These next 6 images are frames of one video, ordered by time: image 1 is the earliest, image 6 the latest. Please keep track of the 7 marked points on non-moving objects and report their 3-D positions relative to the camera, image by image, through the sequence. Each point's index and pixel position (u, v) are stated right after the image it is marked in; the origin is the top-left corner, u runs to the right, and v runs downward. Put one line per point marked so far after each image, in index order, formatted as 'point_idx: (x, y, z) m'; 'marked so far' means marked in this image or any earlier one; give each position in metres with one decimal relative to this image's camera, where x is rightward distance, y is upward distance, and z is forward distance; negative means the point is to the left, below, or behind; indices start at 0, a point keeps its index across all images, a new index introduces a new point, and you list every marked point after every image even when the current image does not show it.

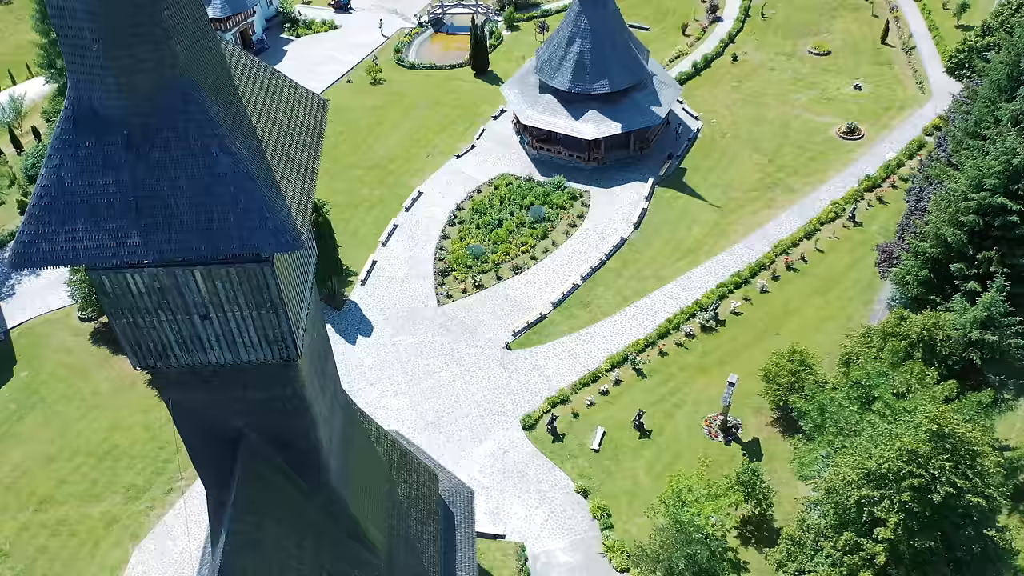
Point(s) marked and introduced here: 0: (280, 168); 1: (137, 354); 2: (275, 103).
0: (-3.9, +2.0, +14.7) m
1: (-7.1, -1.3, +16.6) m
2: (-4.3, +3.3, +15.8) m
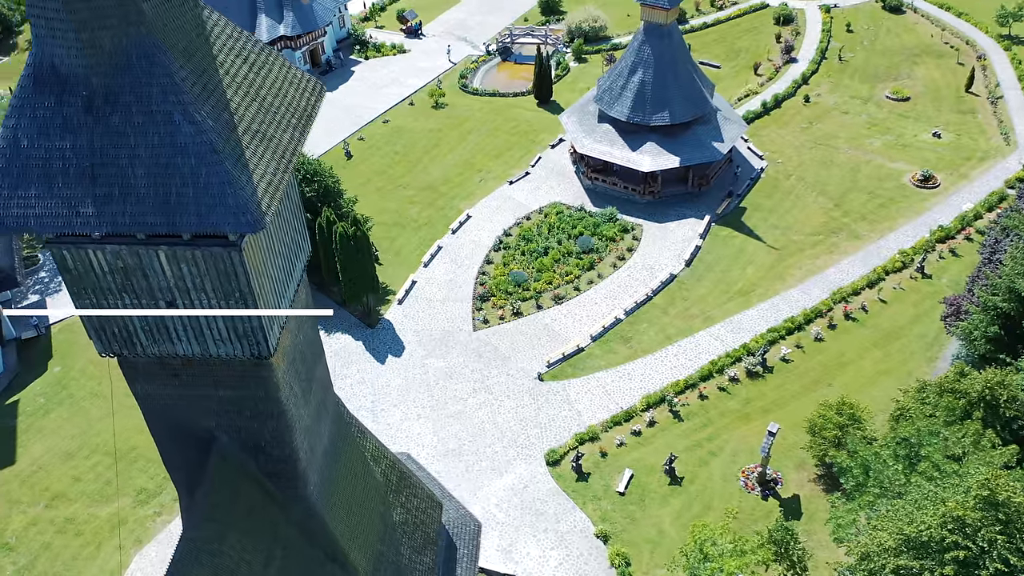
0: (-4.1, +2.2, +13.6) m
1: (-7.3, -0.9, +15.6) m
2: (-4.3, +3.5, +14.7) m
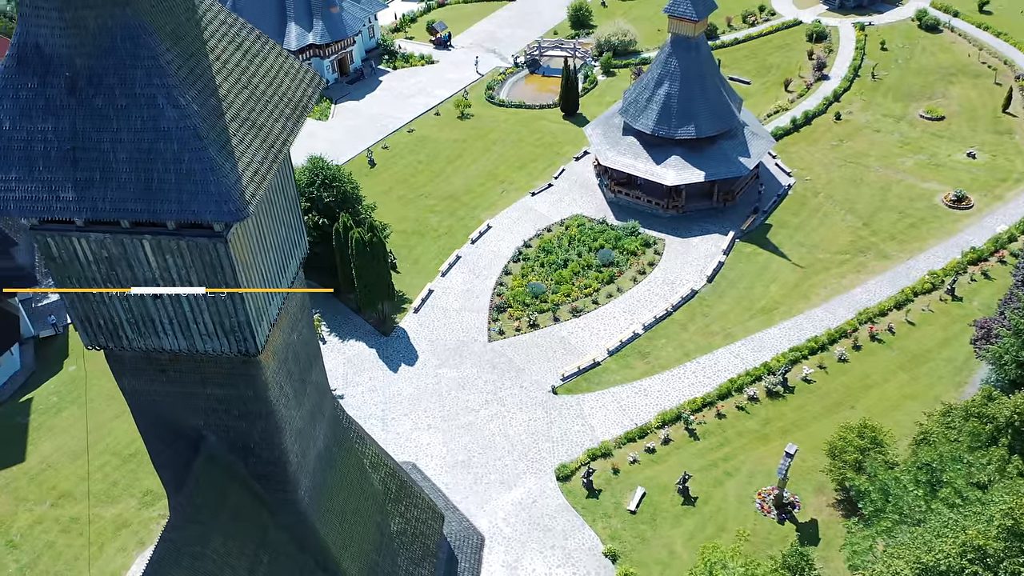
0: (-4.1, +2.4, +13.2) m
1: (-7.4, -0.8, +15.2) m
2: (-4.3, +3.6, +14.3) m
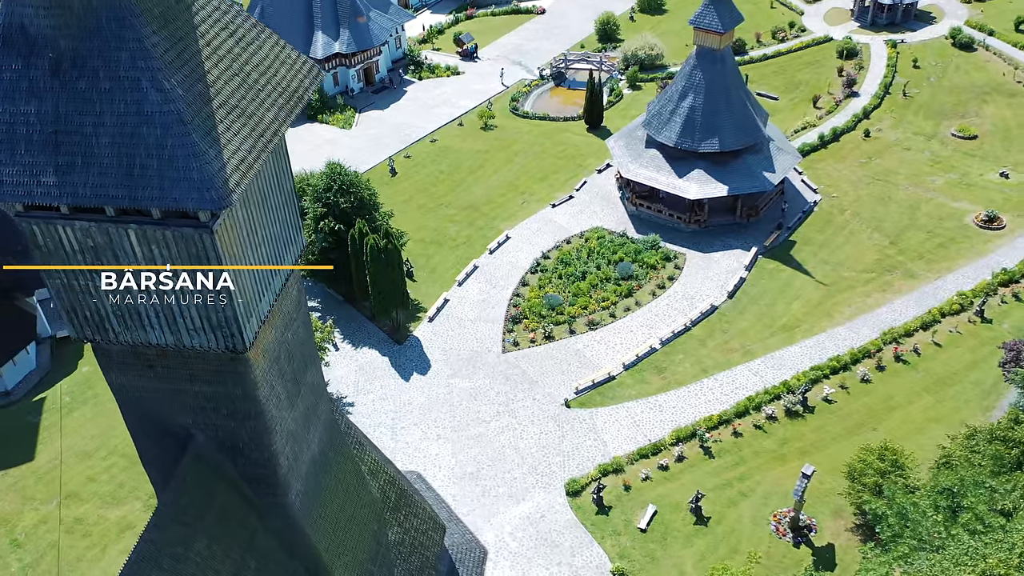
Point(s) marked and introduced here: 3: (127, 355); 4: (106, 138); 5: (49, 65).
0: (-4.2, +2.5, +12.8) m
1: (-7.4, -0.6, +14.9) m
2: (-4.2, +3.7, +14.0) m
3: (-6.8, -1.2, +15.6) m
4: (-5.6, +2.1, +12.1) m
5: (-6.4, +3.1, +12.1) m
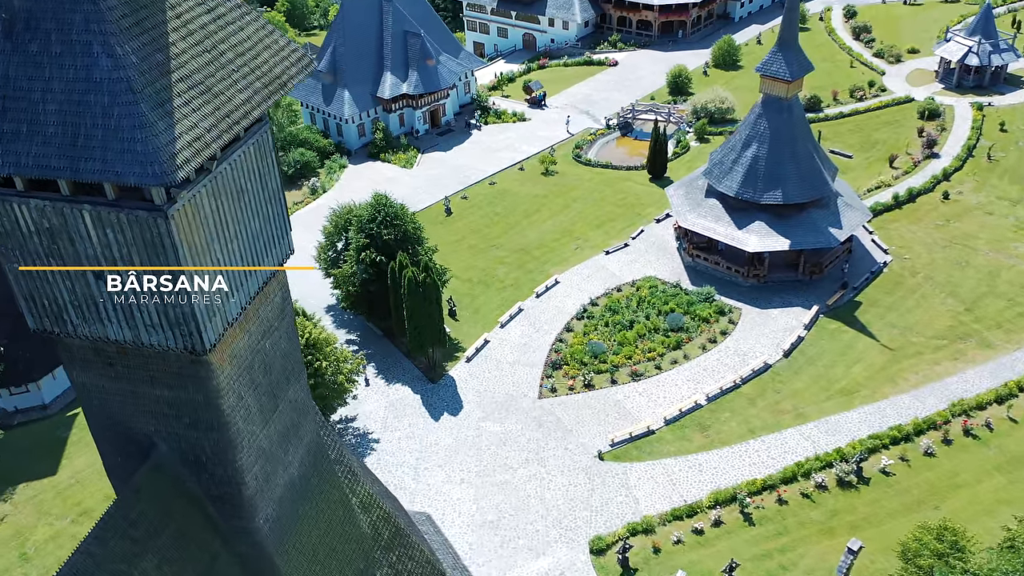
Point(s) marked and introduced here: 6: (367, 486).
0: (-4.4, +2.6, +11.9) m
1: (-7.7, -0.4, +14.1) m
2: (-4.3, +3.8, +13.2) m
3: (-7.1, -1.1, +14.6) m
4: (-5.9, +2.4, +11.3) m
5: (-6.6, +3.4, +11.4) m
6: (-3.4, -4.6, +20.4) m
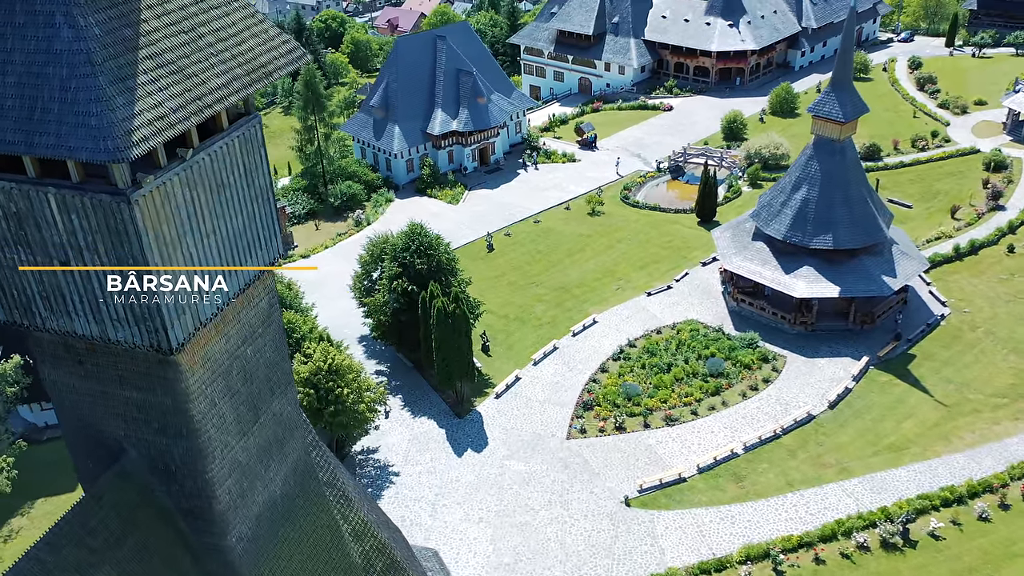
0: (-4.6, +2.8, +11.3) m
1: (-7.8, -0.2, +13.5) m
2: (-4.4, +3.9, +12.6) m
3: (-7.2, -1.0, +14.0) m
4: (-6.1, +2.6, +10.8) m
5: (-6.8, +3.6, +11.0) m
6: (-3.3, -5.0, +19.3) m
